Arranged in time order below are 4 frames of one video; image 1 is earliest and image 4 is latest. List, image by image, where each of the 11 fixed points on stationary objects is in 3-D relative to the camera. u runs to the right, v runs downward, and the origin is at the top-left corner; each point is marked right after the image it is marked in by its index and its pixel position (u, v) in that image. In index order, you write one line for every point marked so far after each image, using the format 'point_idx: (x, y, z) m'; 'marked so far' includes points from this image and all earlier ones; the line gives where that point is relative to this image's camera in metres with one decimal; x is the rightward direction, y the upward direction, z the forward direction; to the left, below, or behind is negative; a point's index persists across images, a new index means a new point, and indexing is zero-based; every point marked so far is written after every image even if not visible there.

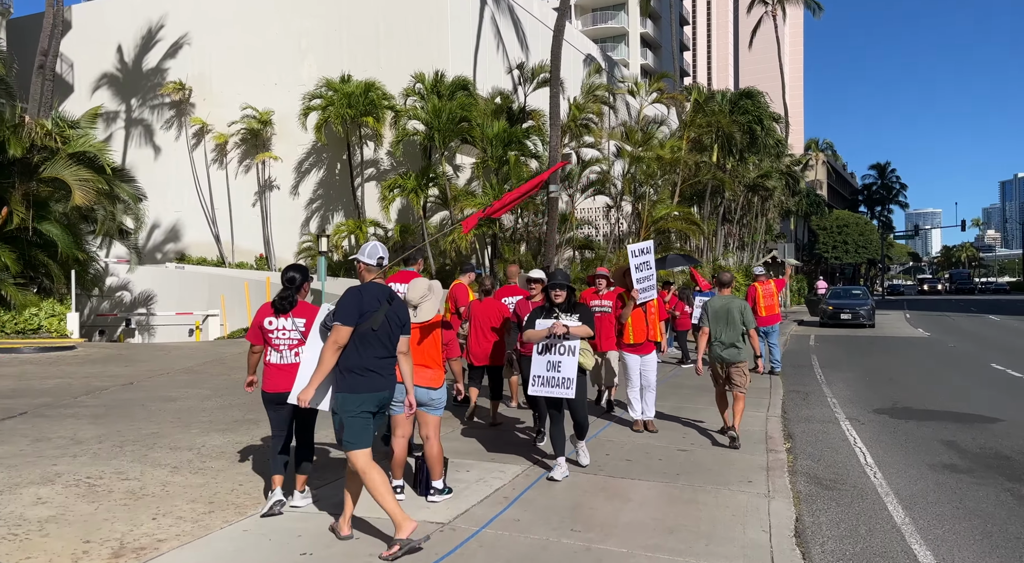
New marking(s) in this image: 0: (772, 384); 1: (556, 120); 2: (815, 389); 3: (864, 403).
0: (+4.0, -1.6, +10.3) m
1: (+1.2, +4.4, +17.9) m
2: (+4.6, -1.6, +10.1) m
3: (+4.7, -1.6, +8.8) m
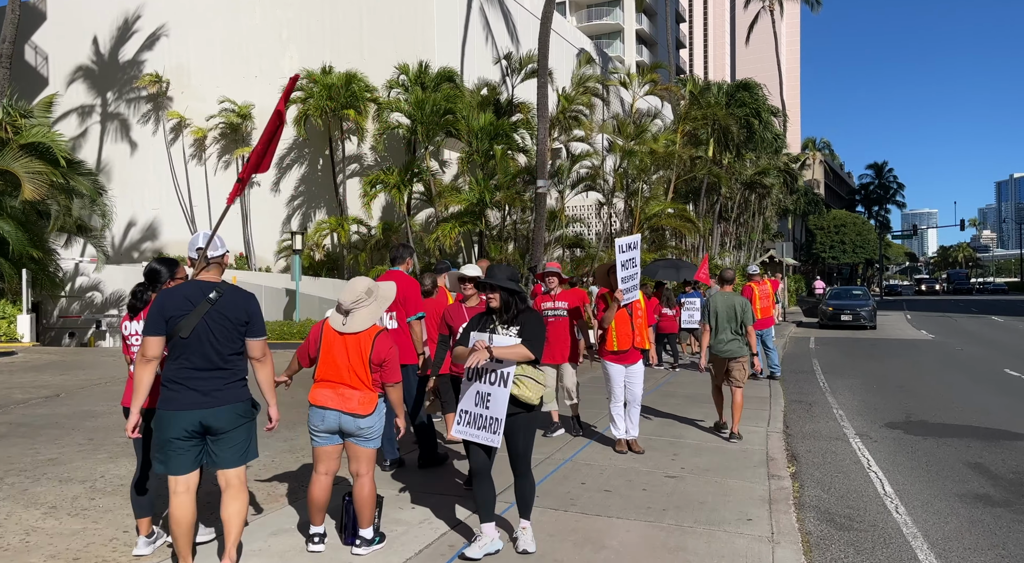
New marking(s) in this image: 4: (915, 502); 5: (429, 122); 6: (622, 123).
0: (+3.7, -1.6, +9.5) m
1: (+0.8, +4.4, +17.1) m
2: (+4.3, -1.6, +9.2) m
3: (+4.3, -1.6, +8.0) m
4: (+3.0, -1.6, +4.9) m
5: (-2.3, +4.5, +18.6) m
6: (+3.0, +4.3, +18.1) m
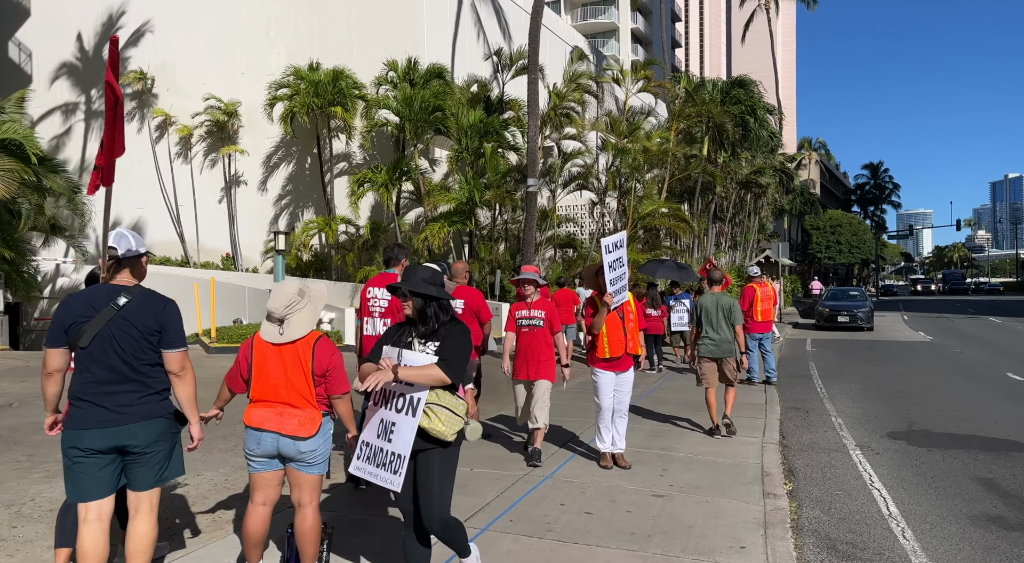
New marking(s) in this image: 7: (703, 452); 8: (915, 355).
0: (+3.5, -1.6, +9.1) m
1: (+0.6, +4.3, +16.6) m
2: (+4.0, -1.7, +8.8) m
3: (+4.1, -1.6, +7.6) m
4: (+2.8, -1.7, +4.5) m
5: (-2.6, +4.5, +18.2) m
6: (+2.7, +4.3, +17.7) m
7: (+1.8, -1.6, +6.3) m
8: (+9.3, -1.7, +15.4) m
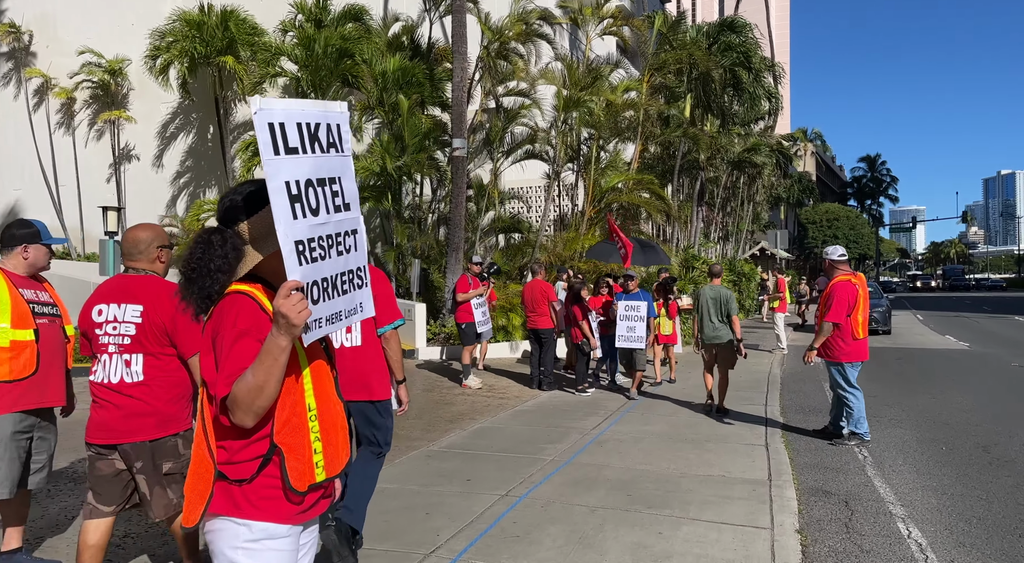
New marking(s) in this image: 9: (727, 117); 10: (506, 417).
0: (+2.0, -1.5, +5.3) m
1: (-1.0, +4.5, +12.8) m
2: (+2.6, -1.6, +5.0) m
3: (+2.7, -1.5, +3.8) m
4: (+1.4, -1.6, +0.7) m
5: (-4.1, +4.6, +14.2) m
6: (+1.2, +4.4, +13.8) m
7: (+0.4, -1.5, +2.4) m
8: (+7.9, -1.6, +11.6) m
9: (+5.7, +4.4, +17.9) m
10: (-0.1, -1.5, +7.4) m
